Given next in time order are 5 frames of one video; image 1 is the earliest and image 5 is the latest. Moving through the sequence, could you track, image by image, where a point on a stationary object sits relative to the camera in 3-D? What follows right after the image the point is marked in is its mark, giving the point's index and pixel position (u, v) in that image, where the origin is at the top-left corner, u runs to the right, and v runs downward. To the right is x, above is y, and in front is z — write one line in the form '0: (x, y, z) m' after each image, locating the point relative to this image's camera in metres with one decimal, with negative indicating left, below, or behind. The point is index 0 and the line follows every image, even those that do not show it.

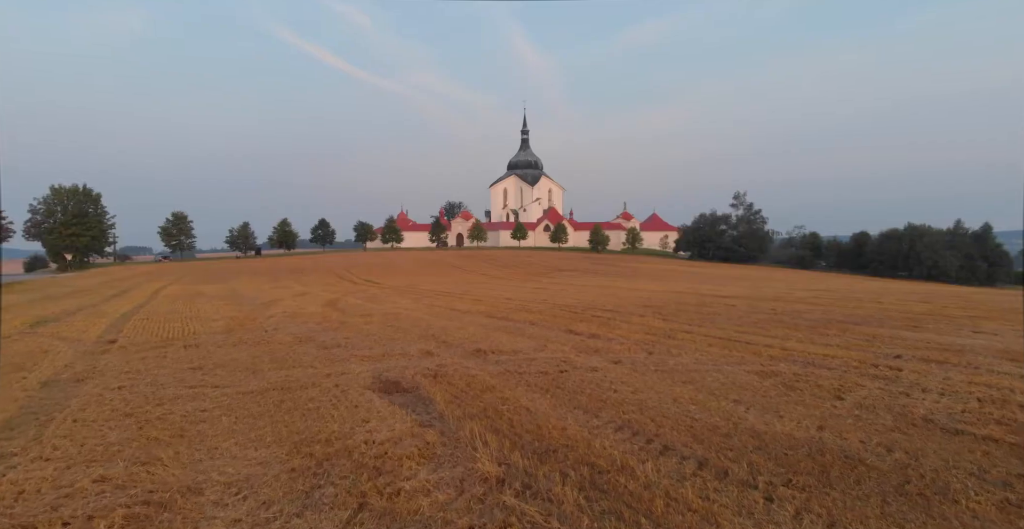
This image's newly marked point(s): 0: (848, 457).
0: (+3.2, -1.9, +5.2) m
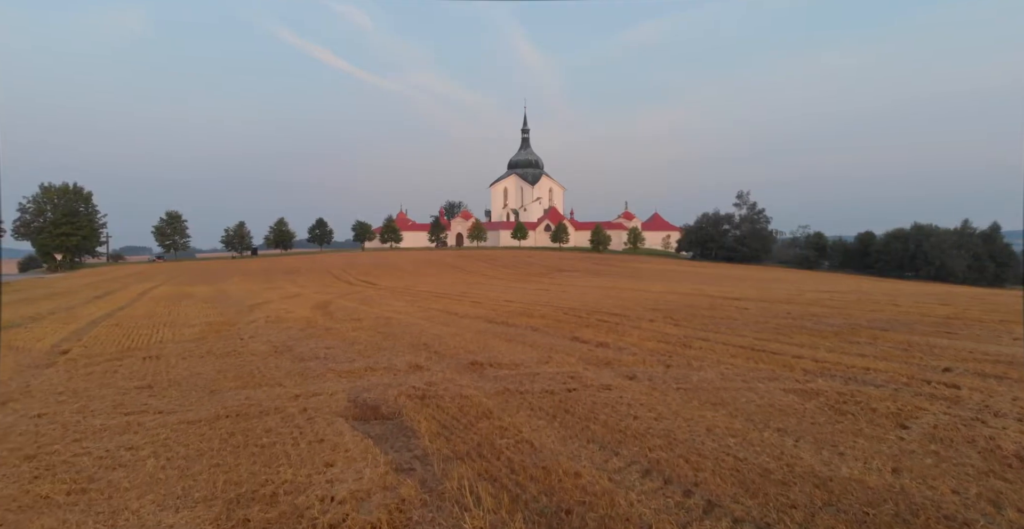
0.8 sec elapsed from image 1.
0: (+3.2, -1.9, +4.0) m
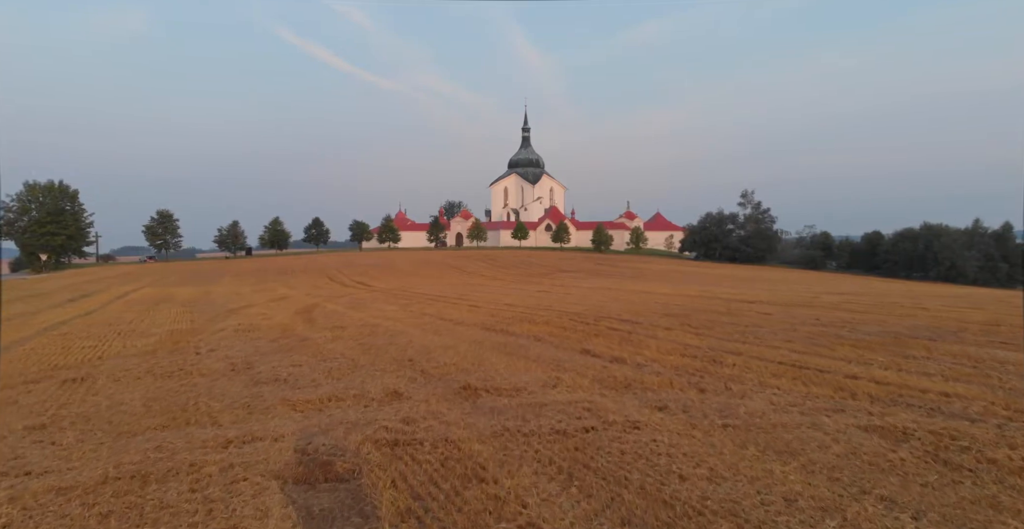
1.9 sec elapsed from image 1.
0: (+3.2, -1.9, +2.3) m
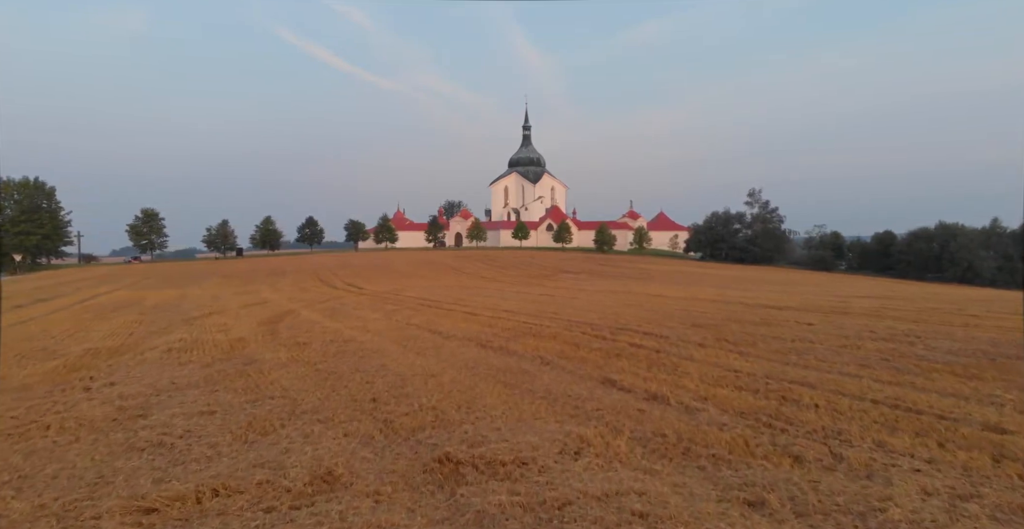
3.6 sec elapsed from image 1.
0: (+3.3, -2.0, -0.3) m
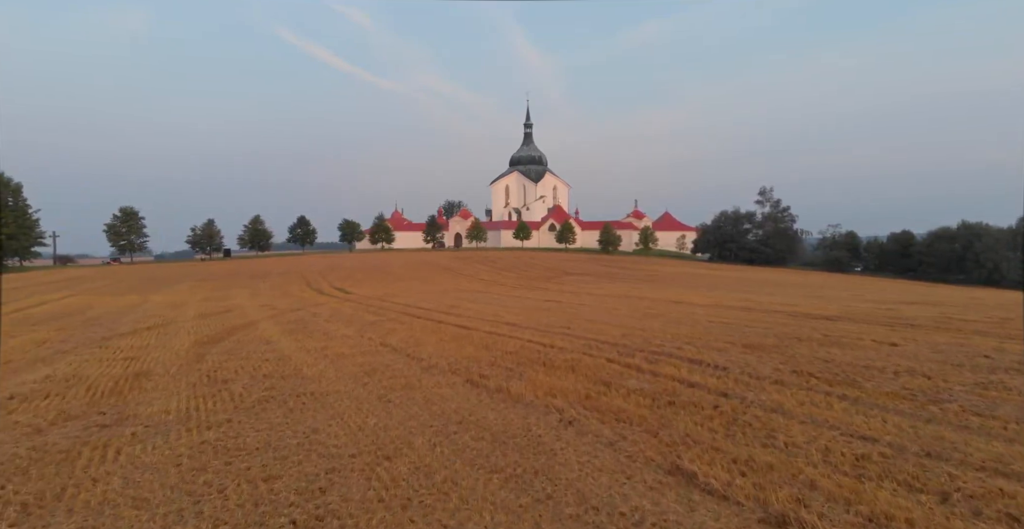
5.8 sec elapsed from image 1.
0: (+3.3, -2.1, -3.8) m
